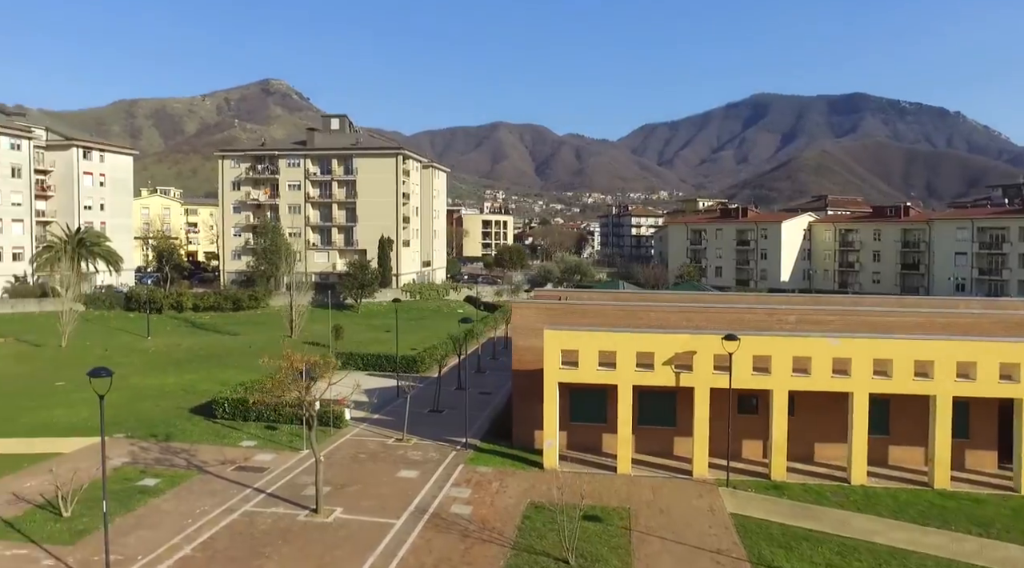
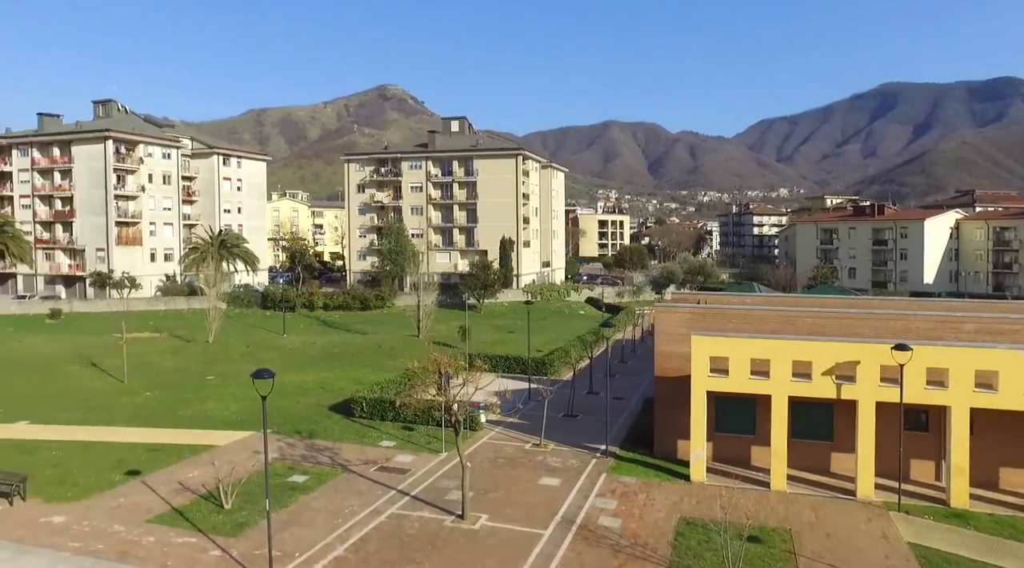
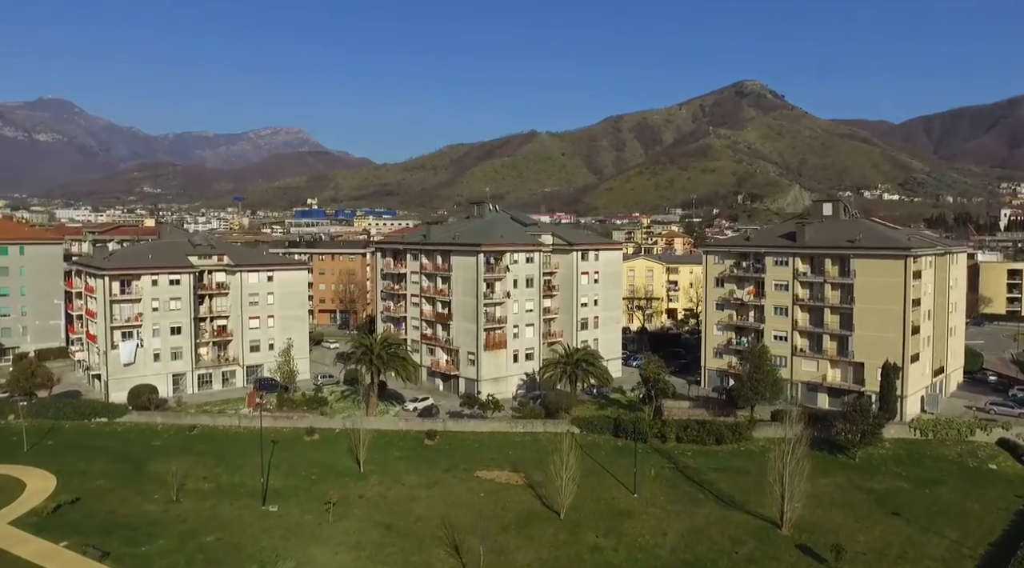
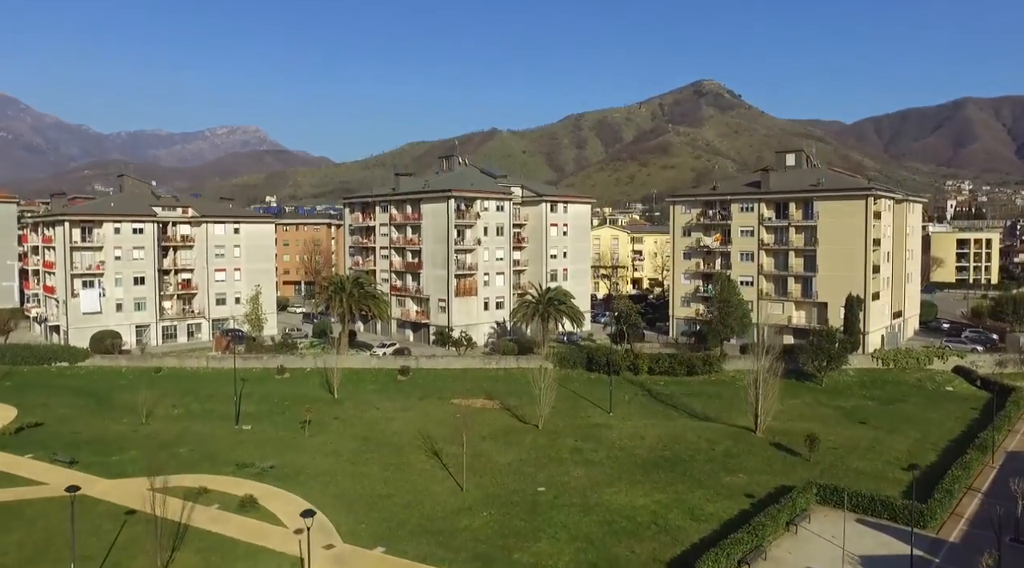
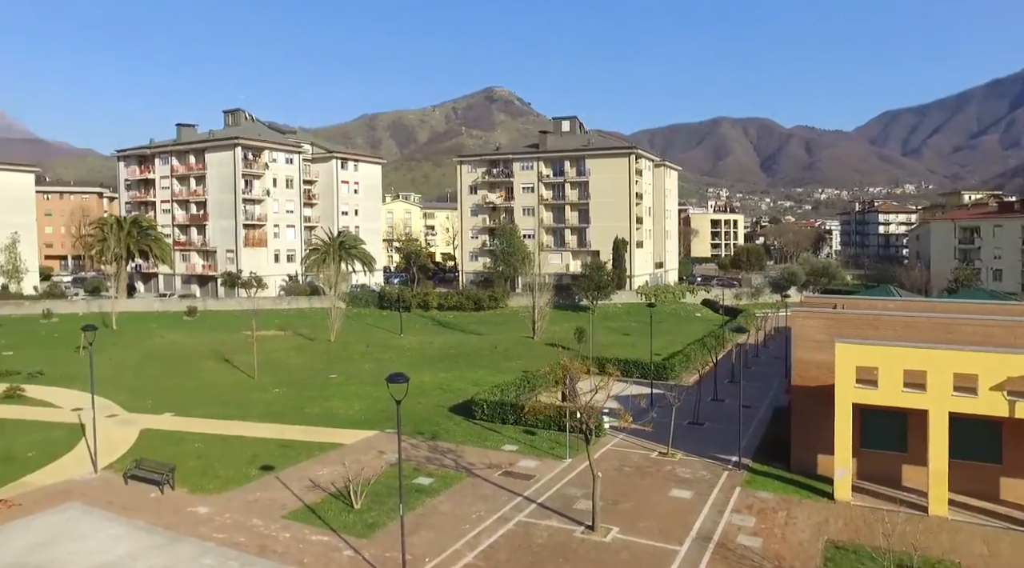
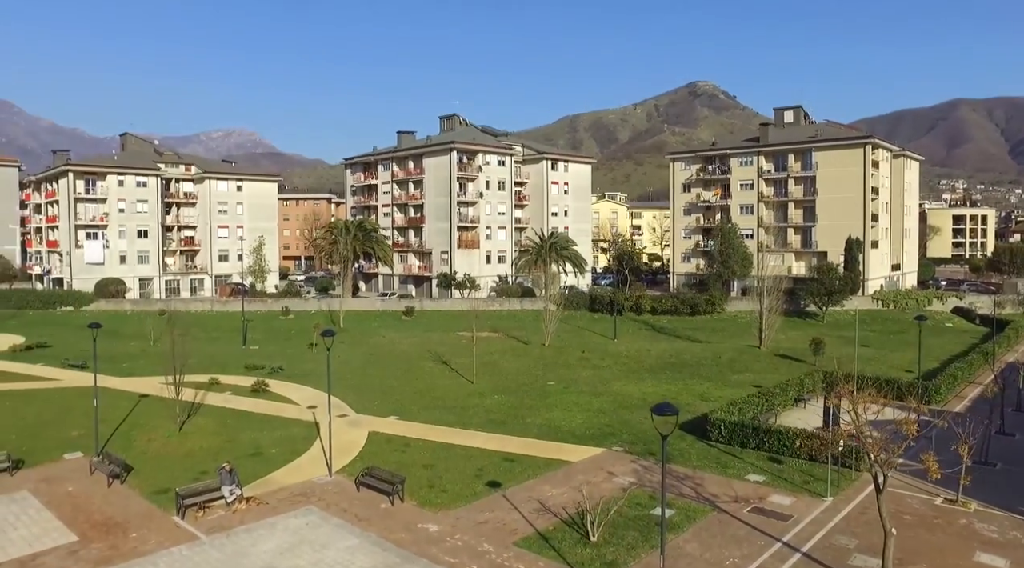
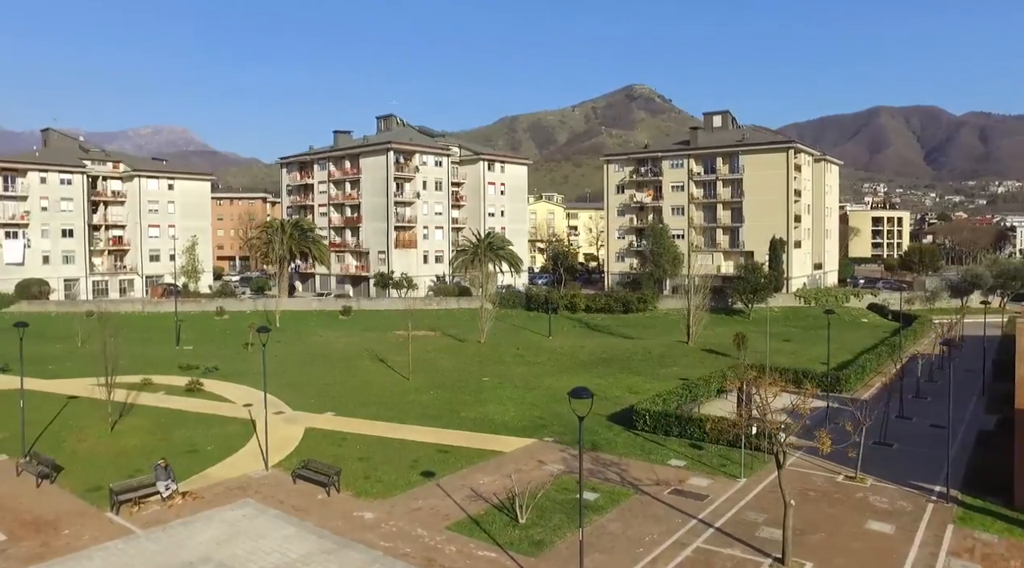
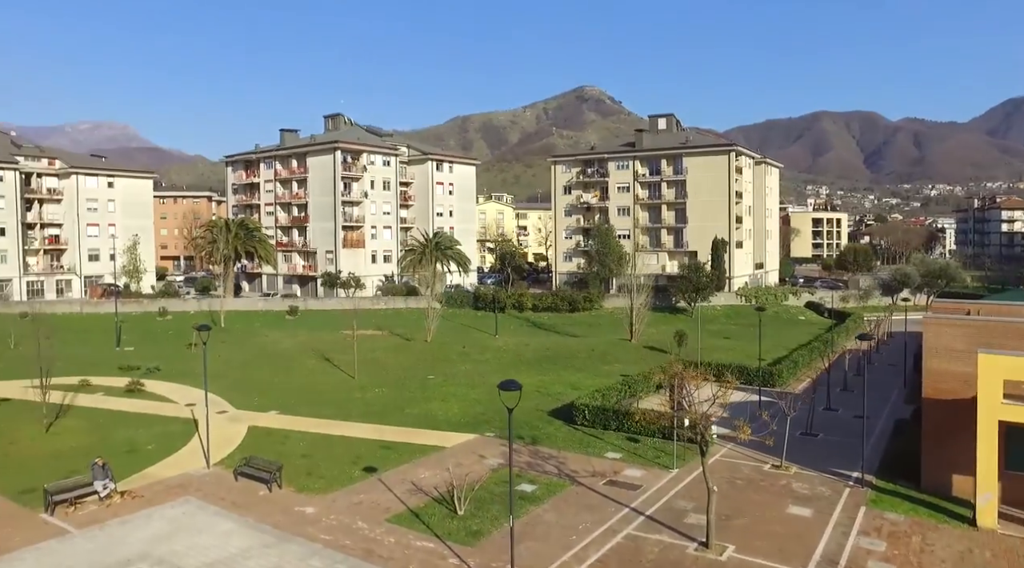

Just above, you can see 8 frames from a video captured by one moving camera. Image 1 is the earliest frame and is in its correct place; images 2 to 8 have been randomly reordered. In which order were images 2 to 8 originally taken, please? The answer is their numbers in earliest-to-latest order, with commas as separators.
2, 5, 8, 7, 6, 4, 3
